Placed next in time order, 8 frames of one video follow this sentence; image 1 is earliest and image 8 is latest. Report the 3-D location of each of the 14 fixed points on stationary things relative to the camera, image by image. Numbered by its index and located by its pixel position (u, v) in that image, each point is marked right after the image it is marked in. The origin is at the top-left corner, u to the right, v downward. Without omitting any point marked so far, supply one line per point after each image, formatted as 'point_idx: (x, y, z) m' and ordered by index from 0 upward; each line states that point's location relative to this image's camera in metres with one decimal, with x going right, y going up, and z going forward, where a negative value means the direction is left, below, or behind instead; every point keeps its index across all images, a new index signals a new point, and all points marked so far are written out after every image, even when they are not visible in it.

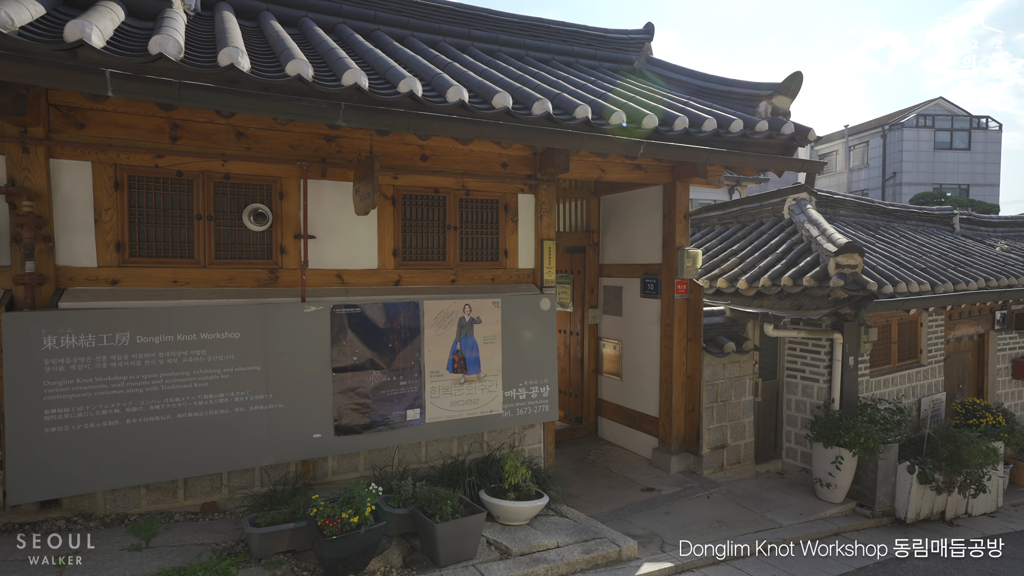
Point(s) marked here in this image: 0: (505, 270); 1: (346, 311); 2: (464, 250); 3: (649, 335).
0: (-0.1, +0.2, +5.6) m
1: (-1.3, -0.2, +4.6) m
2: (-0.5, +0.4, +5.4) m
3: (+1.7, -0.6, +7.1) m
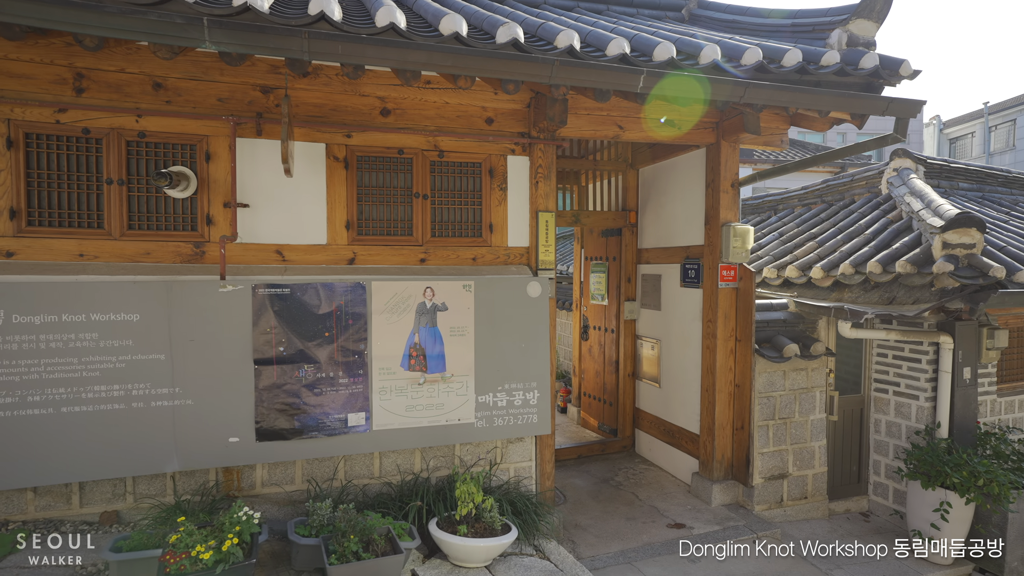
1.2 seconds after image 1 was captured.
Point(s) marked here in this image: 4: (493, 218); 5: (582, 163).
0: (-0.2, +0.3, +4.6) m
1: (-1.6, 0.0, +3.8) m
2: (-0.6, +0.5, +4.5) m
3: (+1.8, -0.5, +5.8) m
4: (-0.2, +0.6, +4.6) m
5: (+0.8, +1.5, +6.6) m
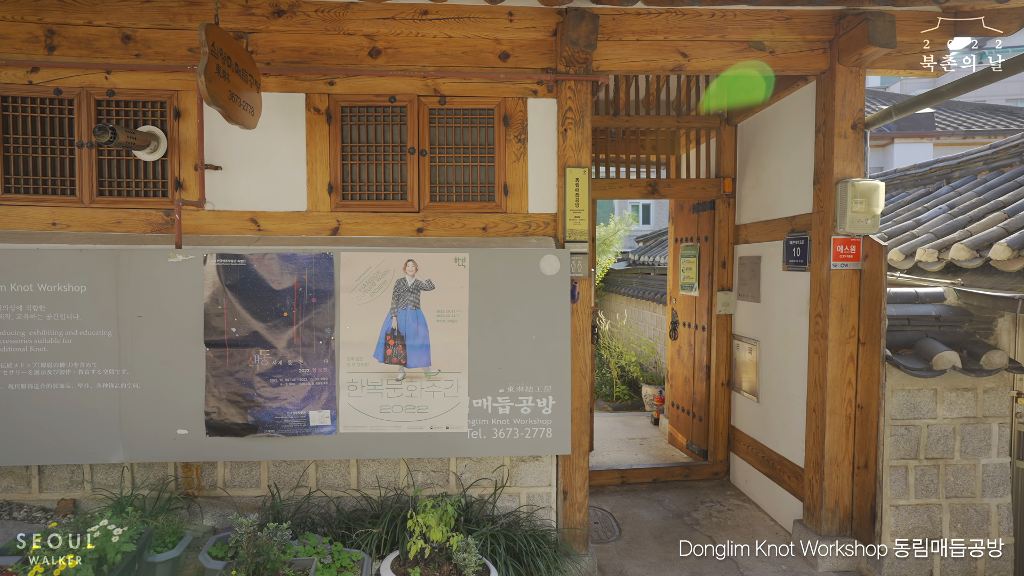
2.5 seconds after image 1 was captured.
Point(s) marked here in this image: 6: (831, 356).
0: (-0.1, +0.5, +3.7) m
1: (-1.6, +0.1, +3.3) m
2: (-0.5, +0.7, +3.7) m
3: (+2.1, -0.4, +4.3) m
4: (0.0, +0.7, +3.7) m
5: (+1.4, +1.6, +5.4) m
6: (+2.2, -0.5, +3.9) m
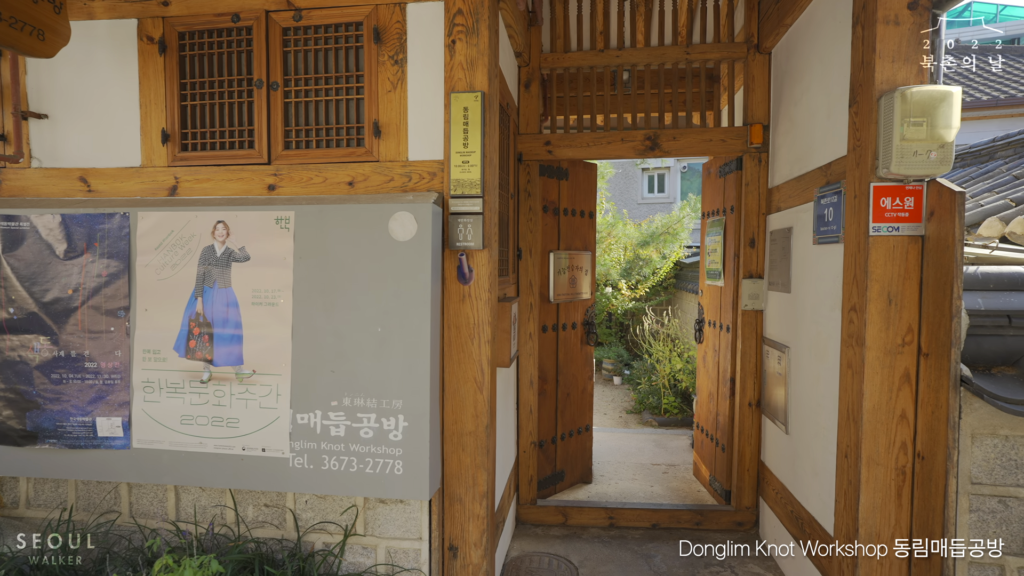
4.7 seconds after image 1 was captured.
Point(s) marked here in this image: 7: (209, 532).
0: (-0.7, +0.6, +2.7) m
1: (-2.3, +0.3, +2.6) m
2: (-1.1, +0.8, +2.8) m
3: (+1.6, -0.3, +2.9) m
4: (-0.6, +0.8, +2.7) m
5: (+1.1, +1.7, +4.1) m
6: (+1.5, -0.4, +2.4) m
7: (-1.4, -1.1, +2.6) m
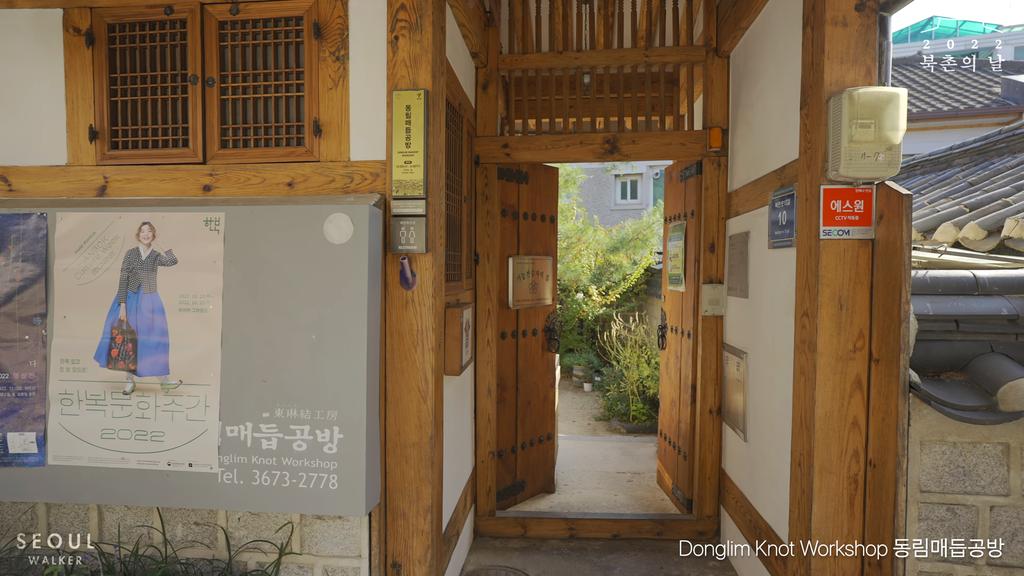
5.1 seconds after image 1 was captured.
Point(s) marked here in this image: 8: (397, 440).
0: (-0.9, +0.6, +2.6) m
1: (-2.5, +0.3, +2.4) m
2: (-1.3, +0.8, +2.7) m
3: (+1.3, -0.3, +2.9) m
4: (-0.9, +0.8, +2.6) m
5: (+0.8, +1.7, +4.1) m
6: (+1.3, -0.4, +2.4) m
7: (-1.6, -1.1, +2.5) m
8: (-0.5, -0.7, +2.5) m
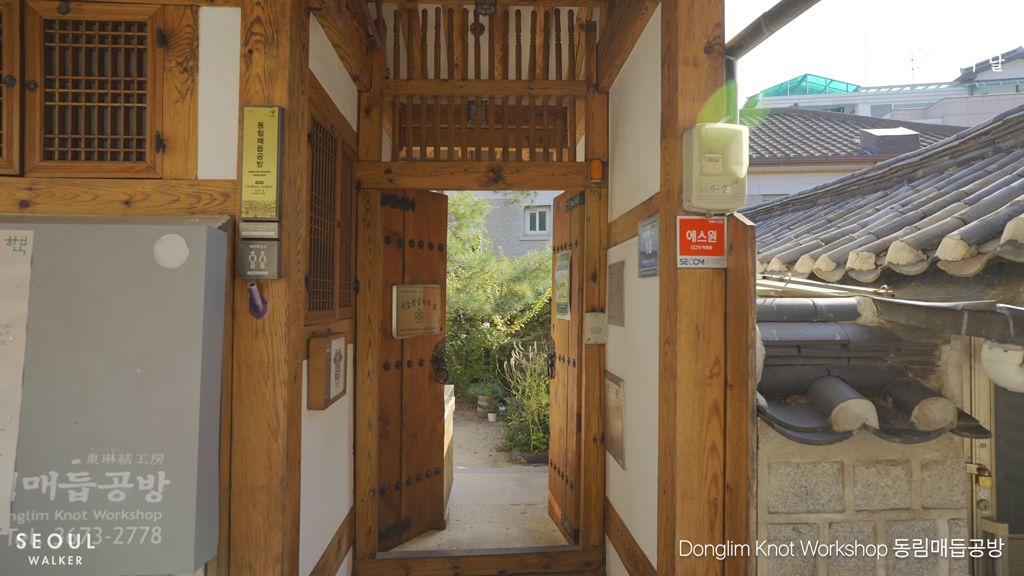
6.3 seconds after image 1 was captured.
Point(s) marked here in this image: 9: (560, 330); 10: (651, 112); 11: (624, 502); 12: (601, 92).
0: (-1.5, +0.4, +2.4) m
1: (-3.1, +0.2, +2.0) m
2: (-1.9, +0.6, +2.4) m
3: (+0.7, -0.4, +2.9) m
4: (-1.5, +0.7, +2.4) m
5: (0.0, +1.4, +4.1) m
6: (+0.7, -0.5, +2.4) m
7: (-2.2, -1.2, +2.1) m
8: (-1.1, -0.8, +2.3) m
9: (+0.4, -0.3, +4.7) m
10: (+0.7, +0.9, +3.0) m
11: (+0.7, -1.3, +3.5) m
12: (+0.6, +1.4, +4.1) m
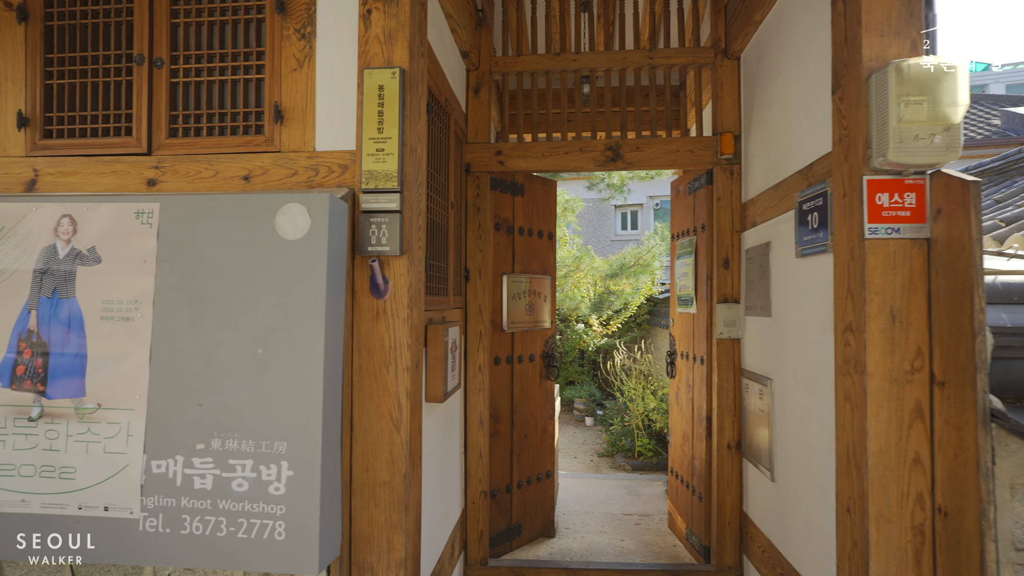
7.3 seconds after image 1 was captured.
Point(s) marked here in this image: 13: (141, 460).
0: (-0.9, +0.5, +2.3) m
1: (-2.6, +0.2, +2.1) m
2: (-1.4, +0.7, +2.3) m
3: (+1.3, -0.3, +2.5) m
4: (-0.9, +0.8, +2.3) m
5: (+0.8, +1.5, +3.8) m
6: (+1.3, -0.4, +2.0) m
7: (-1.7, -1.2, +2.0) m
8: (-0.5, -0.7, +2.1) m
9: (+1.3, -0.3, +4.3) m
10: (+1.4, +1.0, +2.6) m
11: (+1.4, -1.2, +3.0) m
12: (+1.4, +1.5, +3.6) m
13: (-1.2, -0.6, +1.9) m
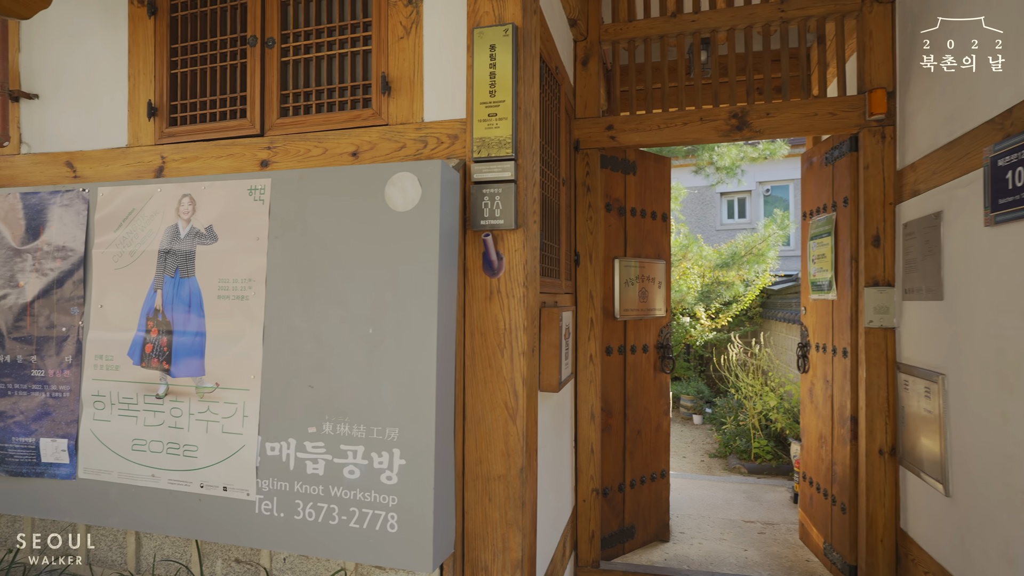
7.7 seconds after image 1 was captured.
0: (-0.5, +0.6, +2.2) m
1: (-2.1, +0.3, +2.2) m
2: (-0.9, +0.8, +2.3) m
3: (+1.8, -0.2, +2.0) m
4: (-0.5, +0.9, +2.2) m
5: (+1.4, +1.6, +3.4) m
6: (+1.6, -0.3, +1.5) m
7: (-1.2, -1.1, +2.1) m
8: (-0.1, -0.6, +1.9) m
9: (+2.0, -0.2, +3.8) m
10: (+1.8, +1.1, +2.1) m
11: (+1.9, -1.1, +2.6) m
12: (+2.0, +1.6, +3.1) m
13: (-0.8, -0.5, +1.8) m
